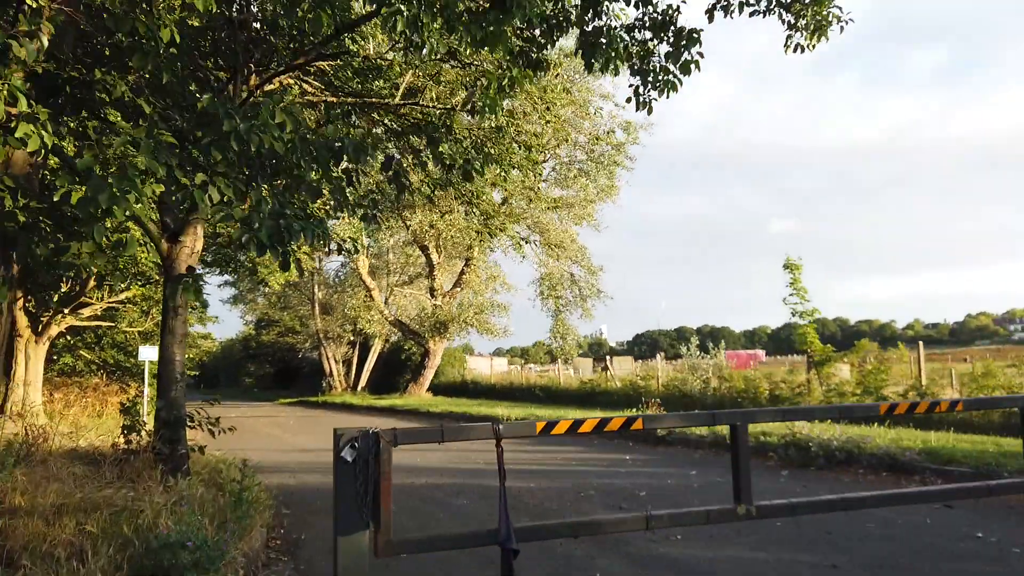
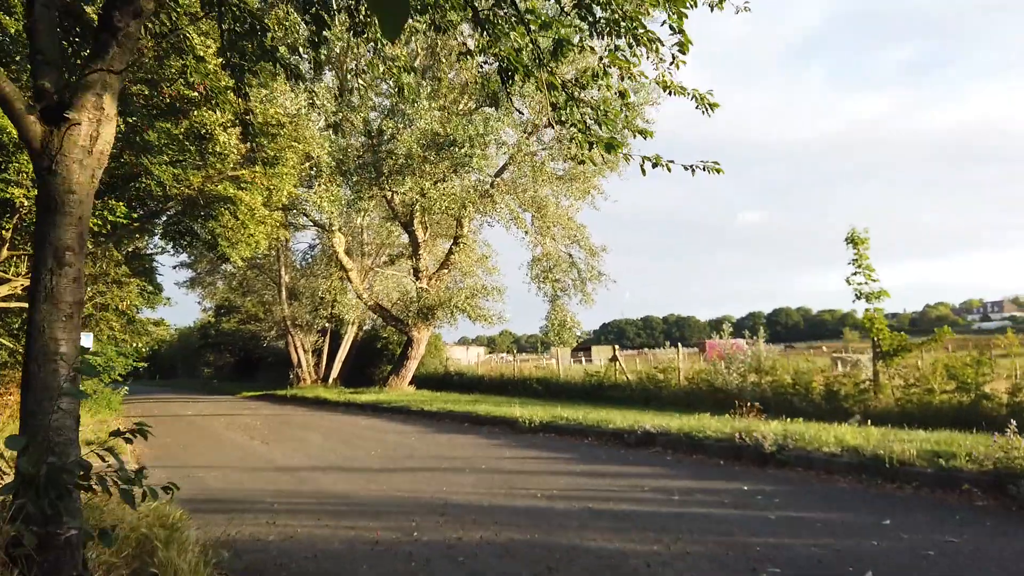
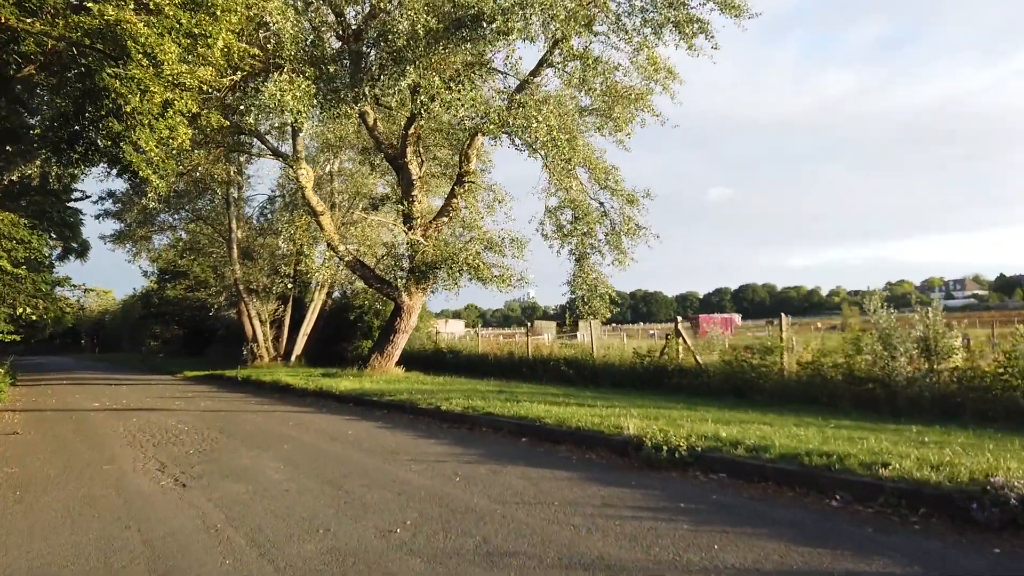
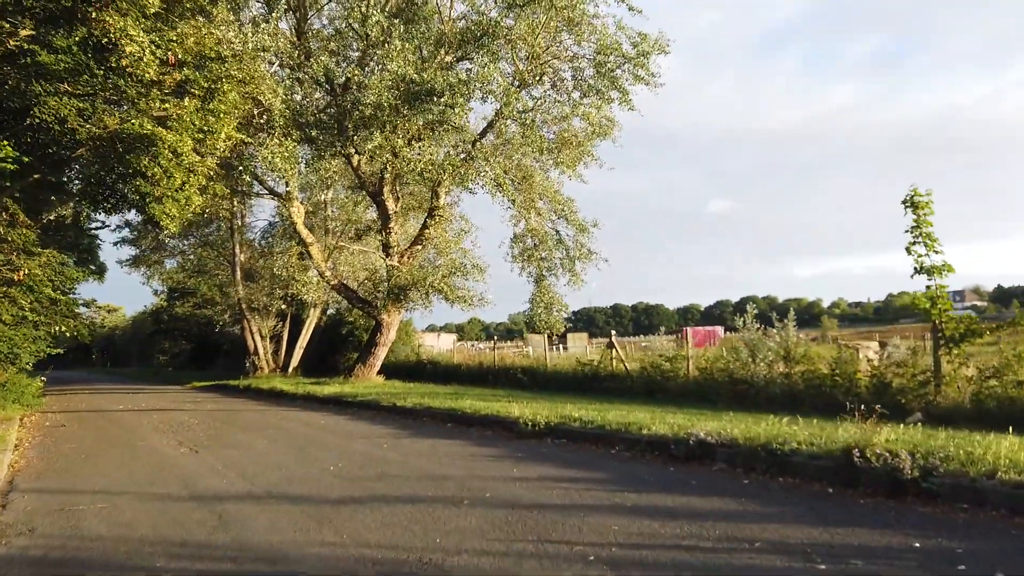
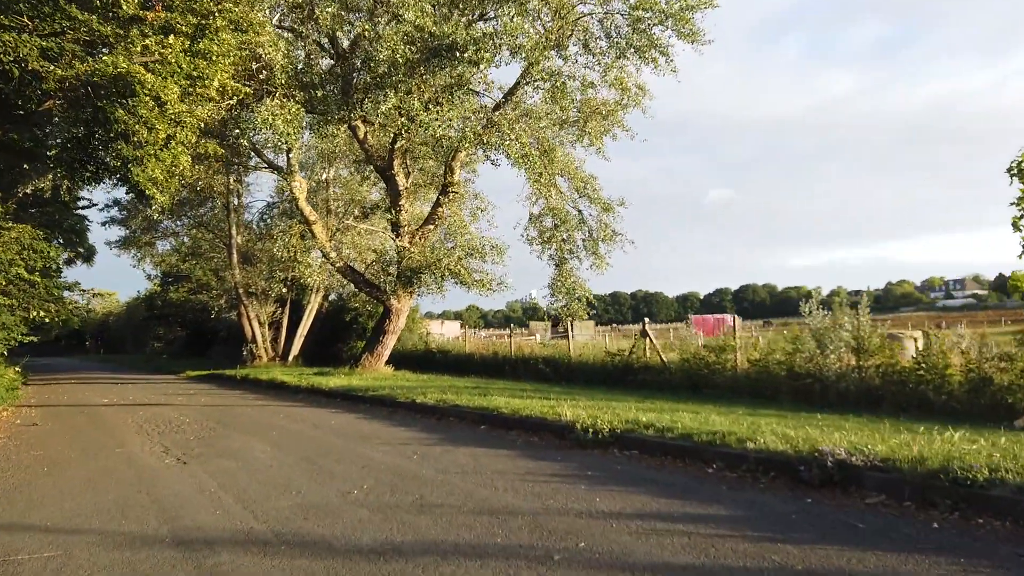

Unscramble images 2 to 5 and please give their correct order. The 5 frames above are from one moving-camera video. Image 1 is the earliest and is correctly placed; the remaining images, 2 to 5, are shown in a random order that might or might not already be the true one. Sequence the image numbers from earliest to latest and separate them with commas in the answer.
2, 4, 5, 3
